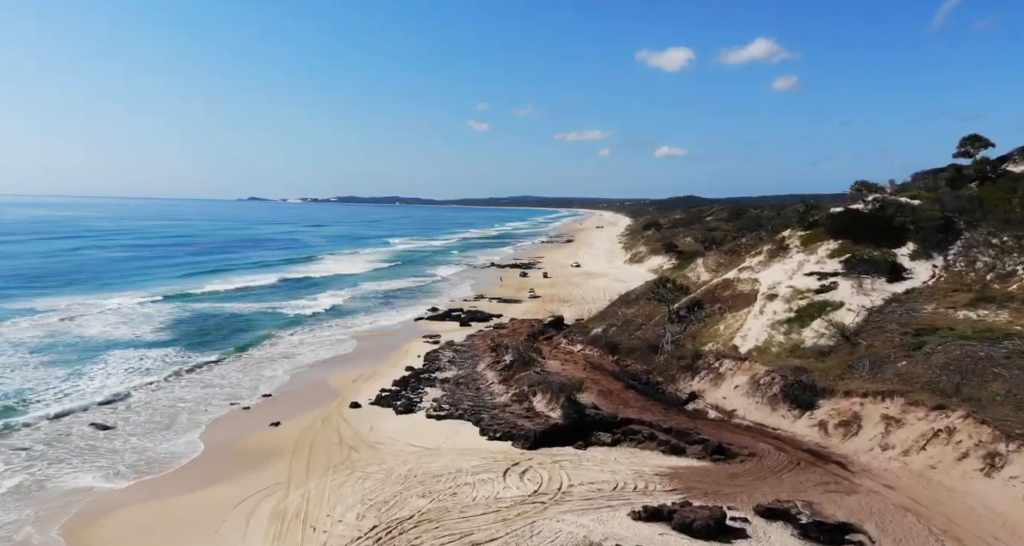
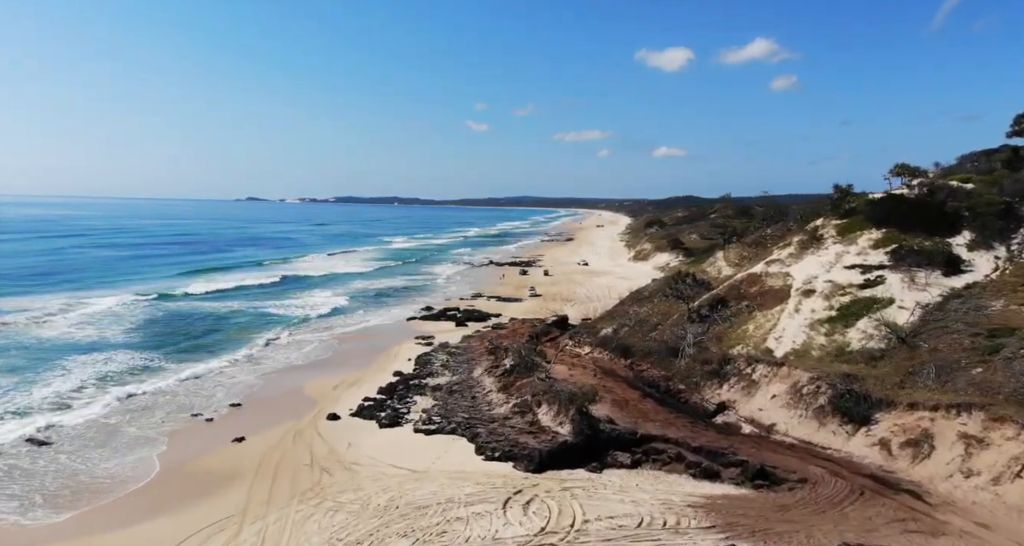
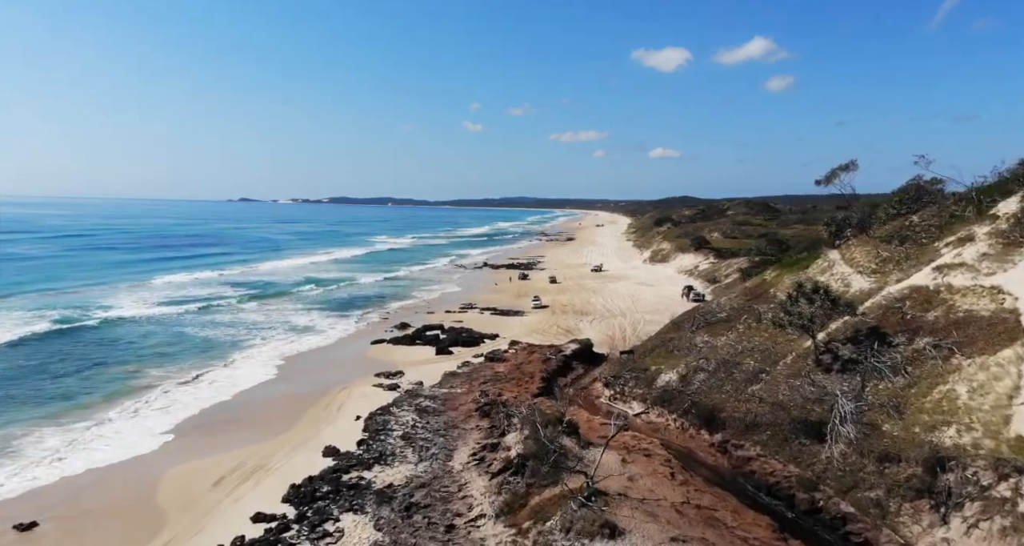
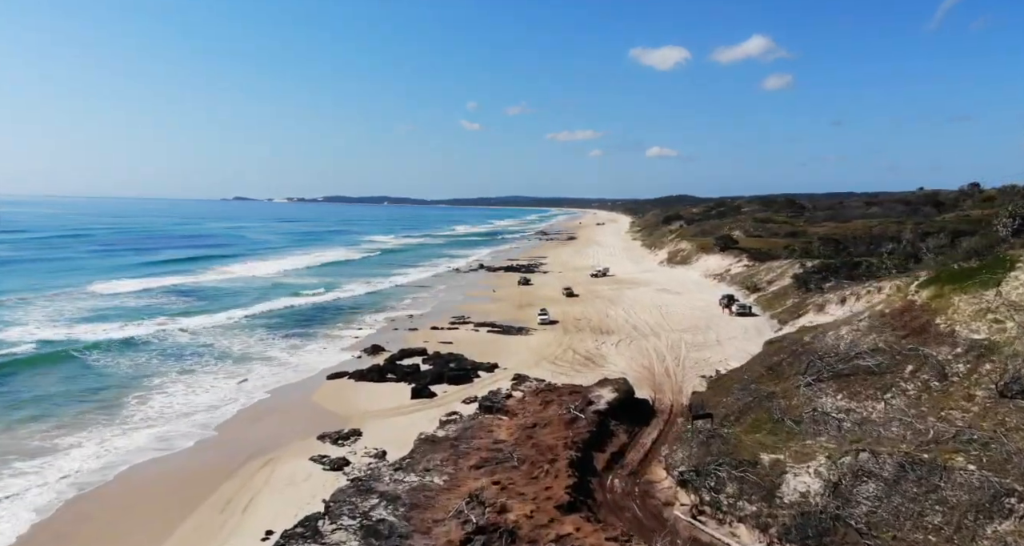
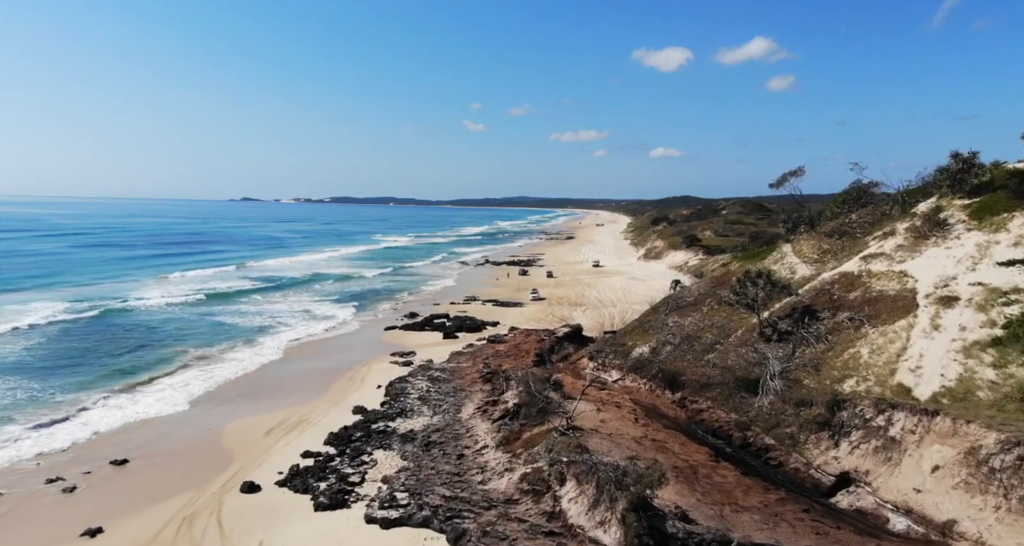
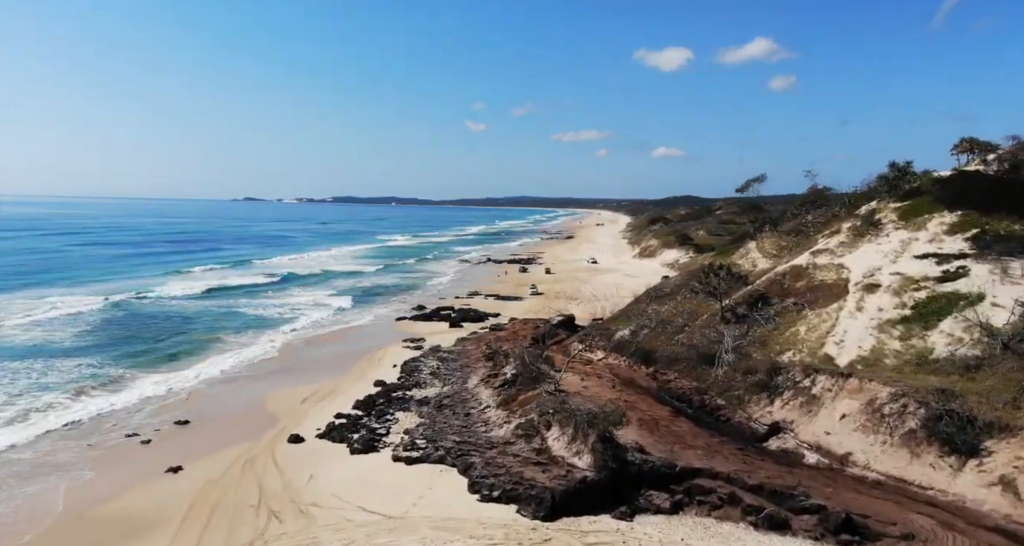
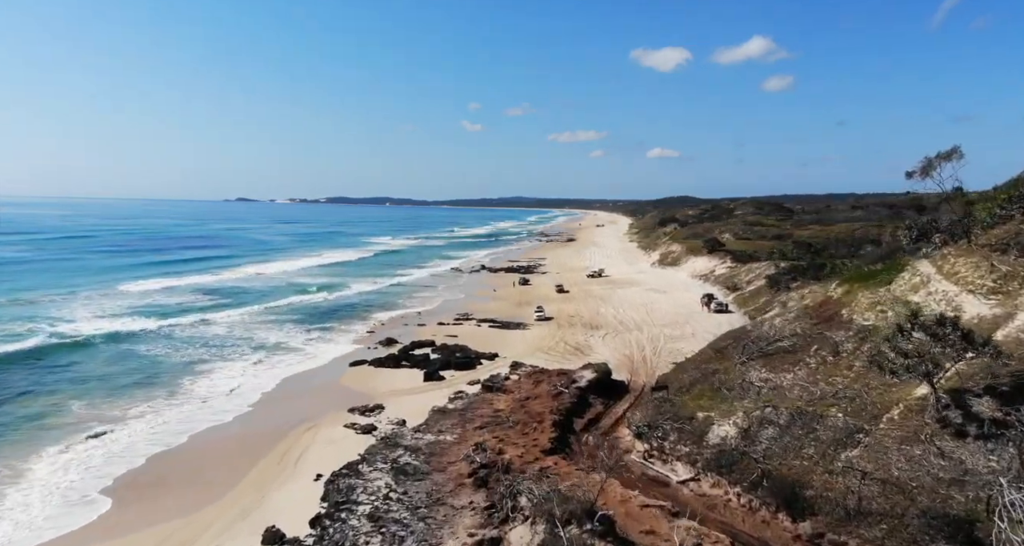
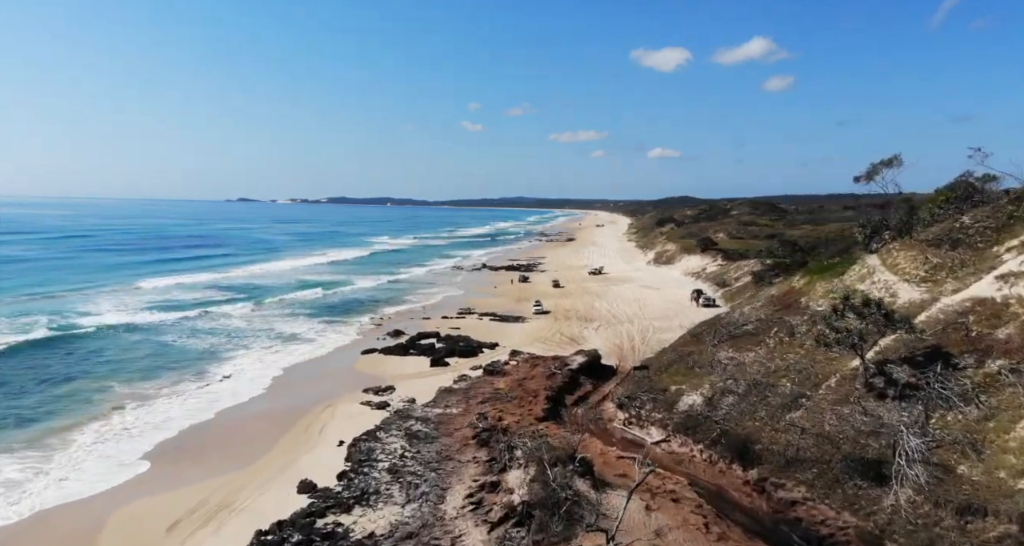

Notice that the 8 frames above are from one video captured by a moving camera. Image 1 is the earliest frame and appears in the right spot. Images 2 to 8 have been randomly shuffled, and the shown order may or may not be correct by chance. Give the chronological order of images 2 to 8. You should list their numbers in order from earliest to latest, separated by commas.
2, 6, 5, 3, 8, 7, 4
